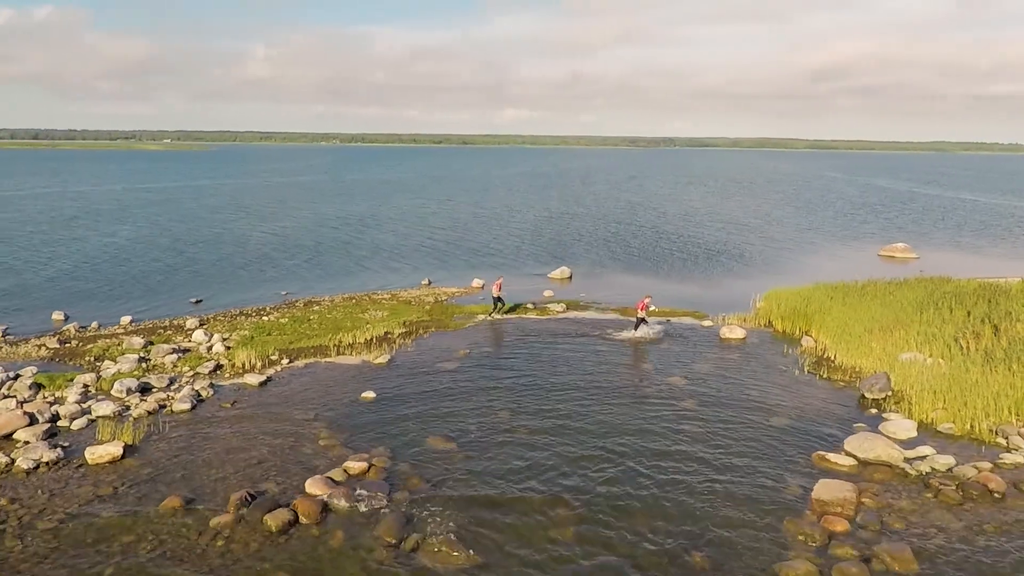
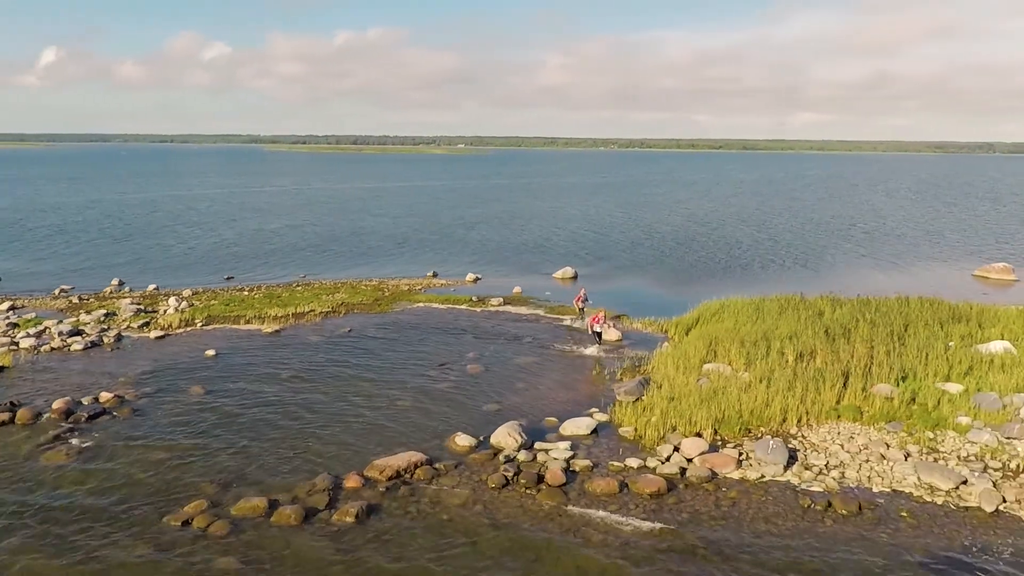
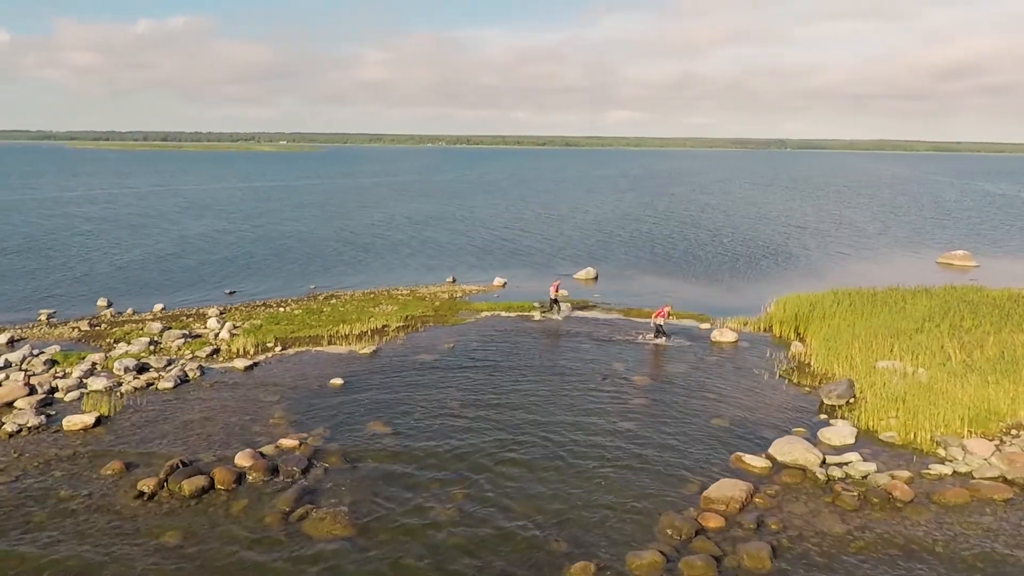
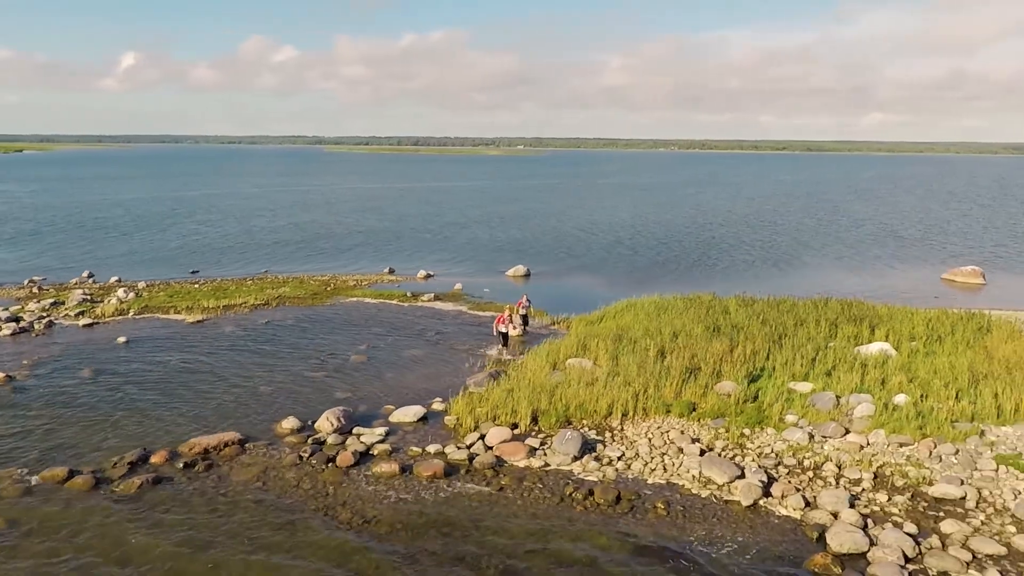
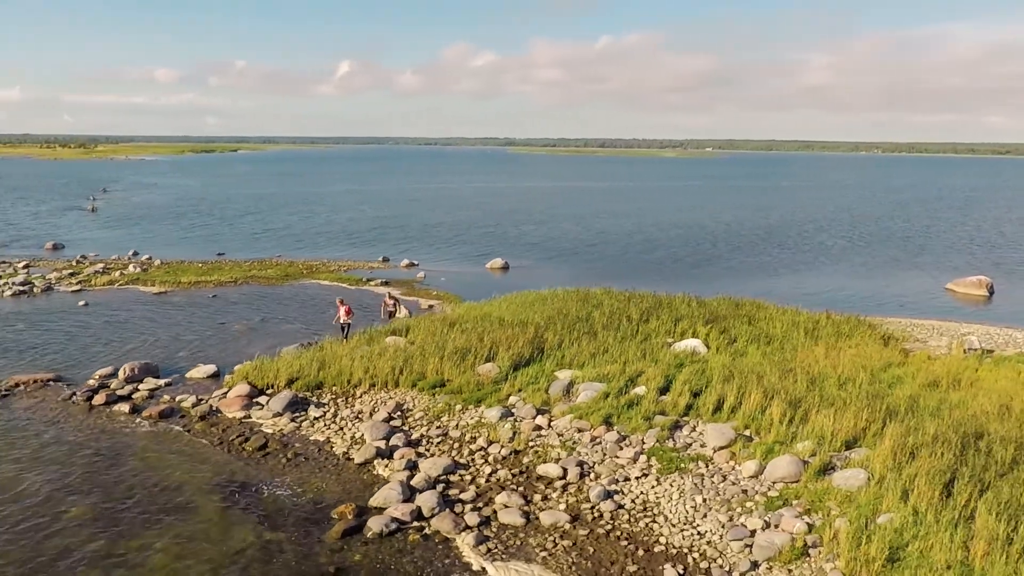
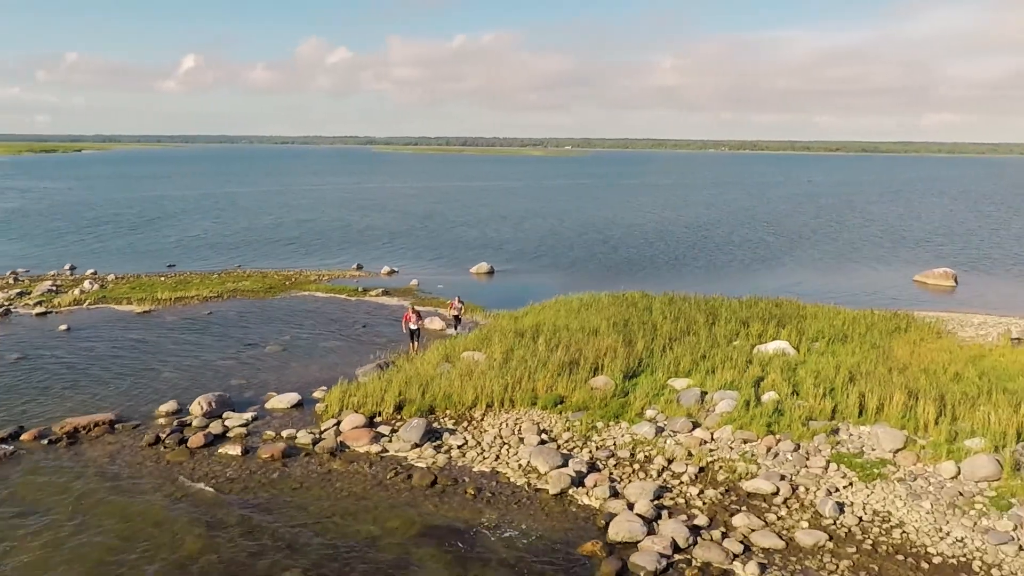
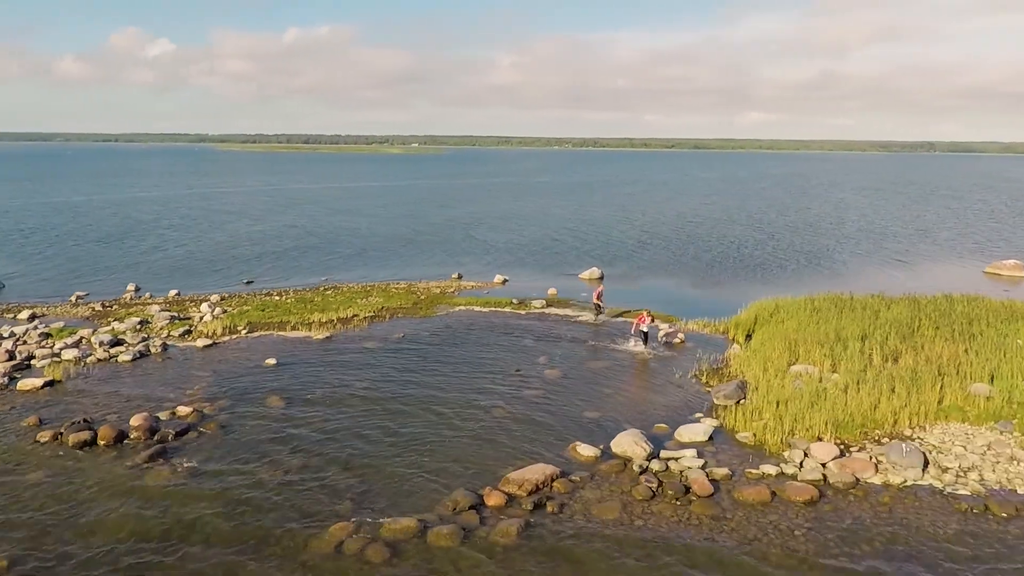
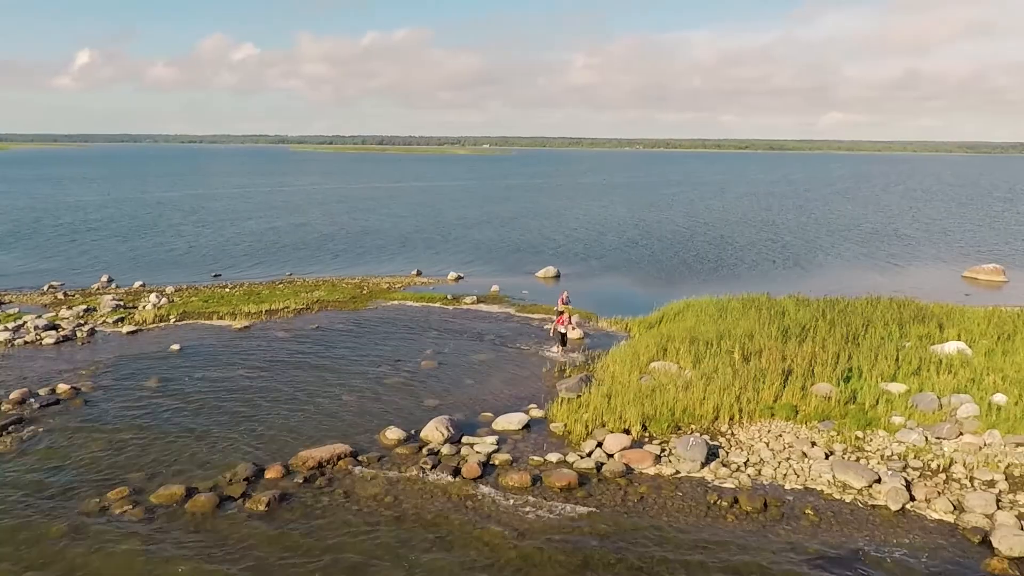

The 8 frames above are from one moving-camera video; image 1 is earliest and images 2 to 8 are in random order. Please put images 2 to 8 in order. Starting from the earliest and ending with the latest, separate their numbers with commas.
3, 7, 2, 8, 4, 6, 5
